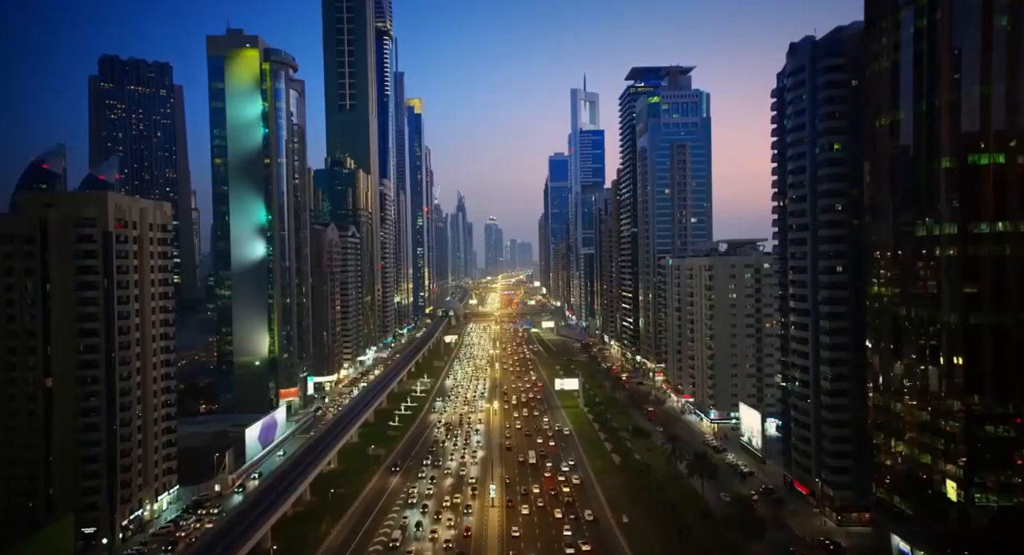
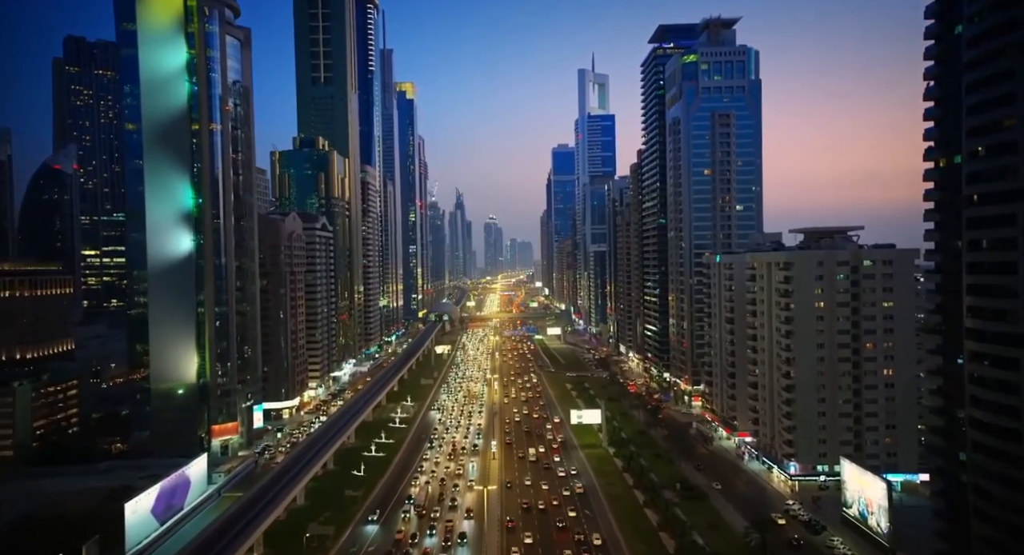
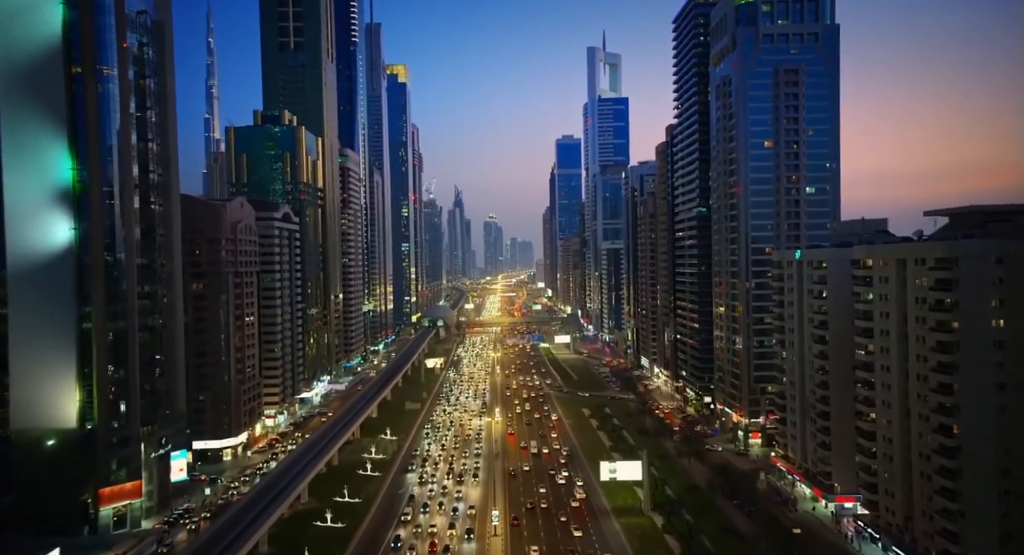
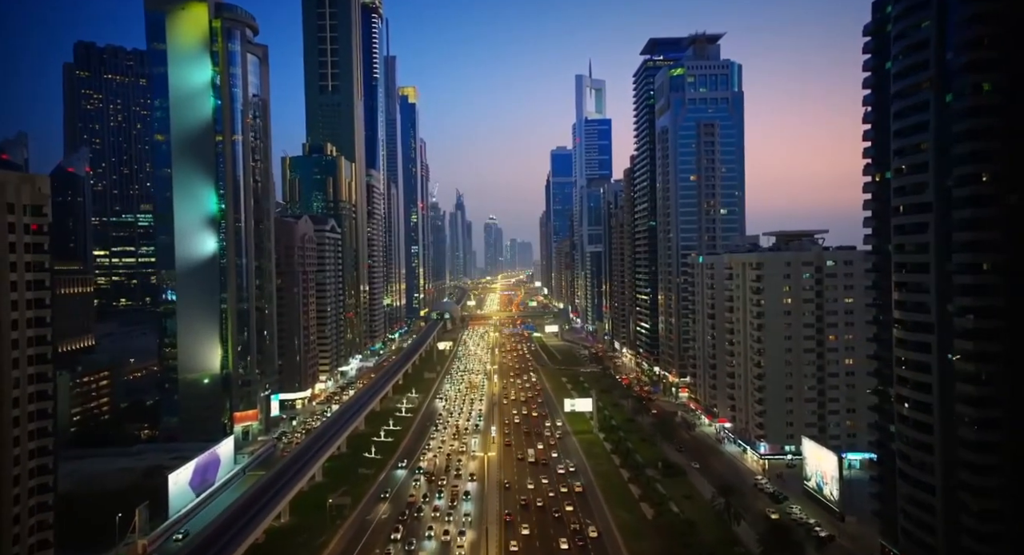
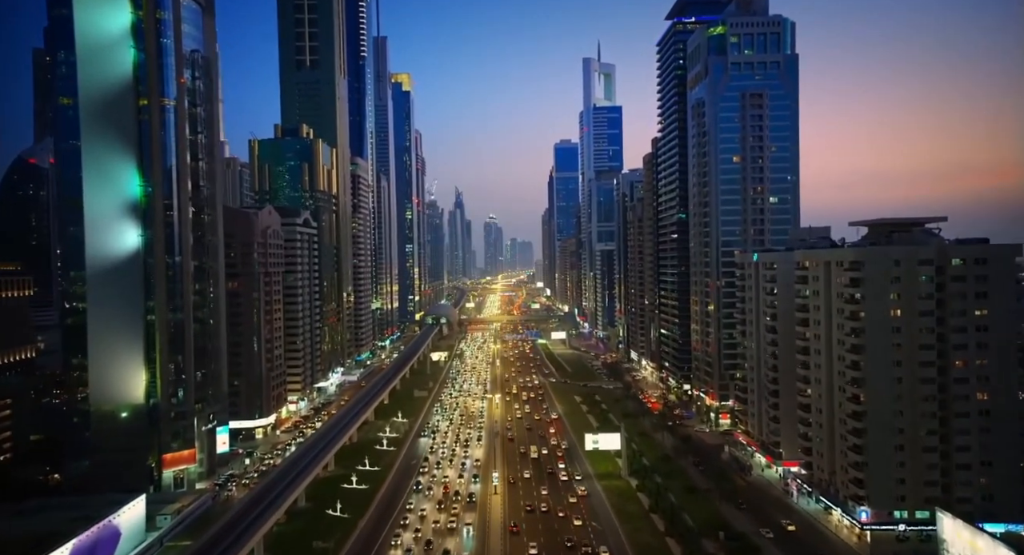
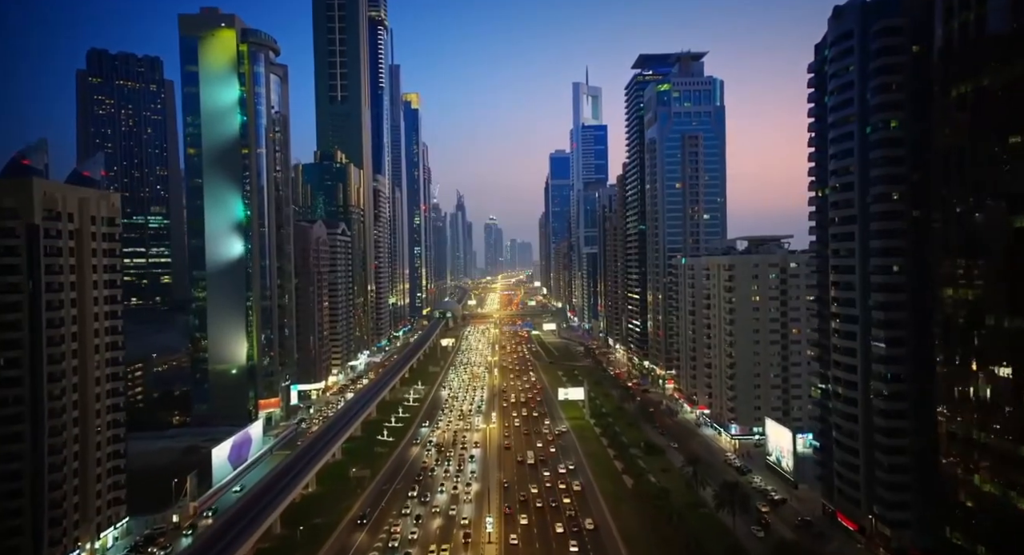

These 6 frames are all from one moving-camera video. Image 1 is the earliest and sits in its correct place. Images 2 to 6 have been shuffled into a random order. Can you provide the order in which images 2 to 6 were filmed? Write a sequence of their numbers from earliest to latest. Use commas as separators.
6, 4, 2, 5, 3
